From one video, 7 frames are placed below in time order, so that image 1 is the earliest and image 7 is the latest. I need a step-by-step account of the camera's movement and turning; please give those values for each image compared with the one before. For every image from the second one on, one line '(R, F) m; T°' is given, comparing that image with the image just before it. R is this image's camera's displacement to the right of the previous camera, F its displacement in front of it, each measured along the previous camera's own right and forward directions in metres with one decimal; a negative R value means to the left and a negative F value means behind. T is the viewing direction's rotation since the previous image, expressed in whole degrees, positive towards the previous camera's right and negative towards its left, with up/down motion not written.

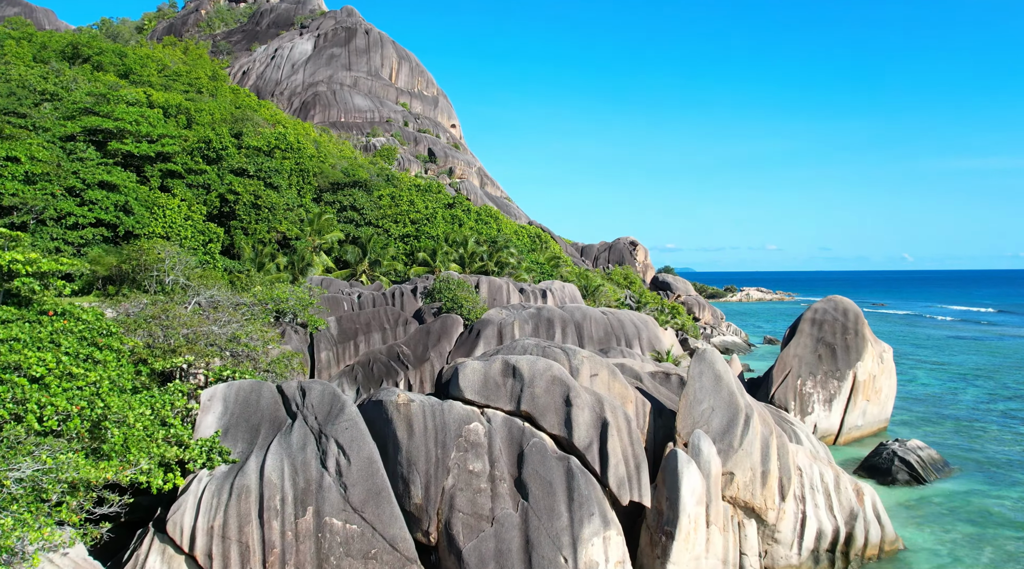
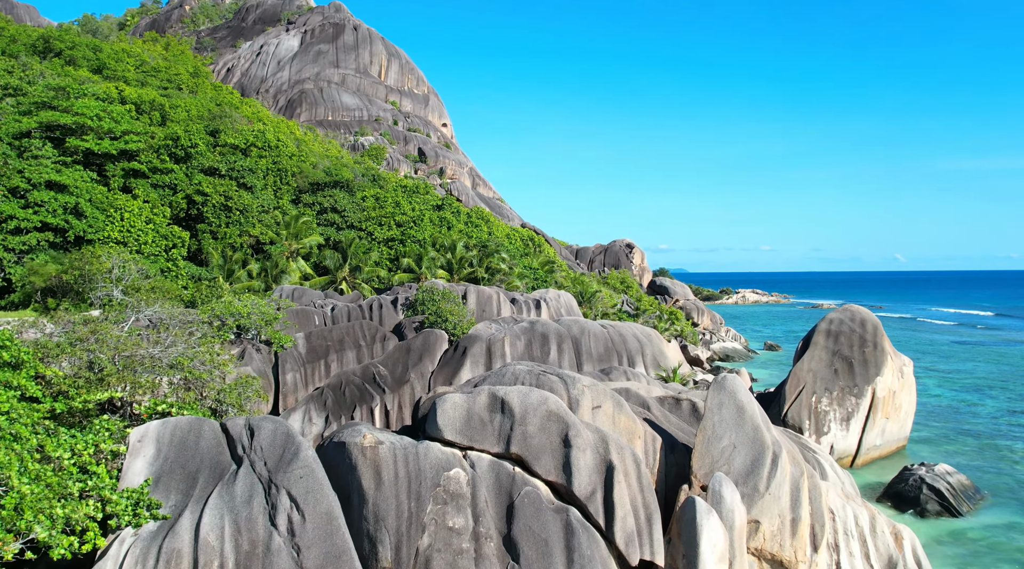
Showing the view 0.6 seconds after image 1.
(+0.1, +2.7) m; 0°
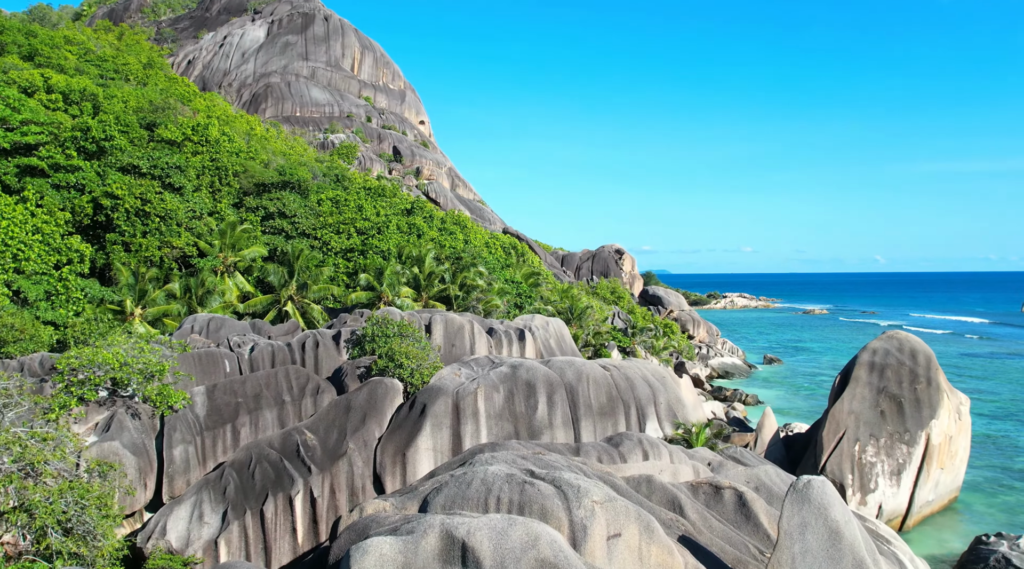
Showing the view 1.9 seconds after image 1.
(+0.2, +5.9) m; +1°
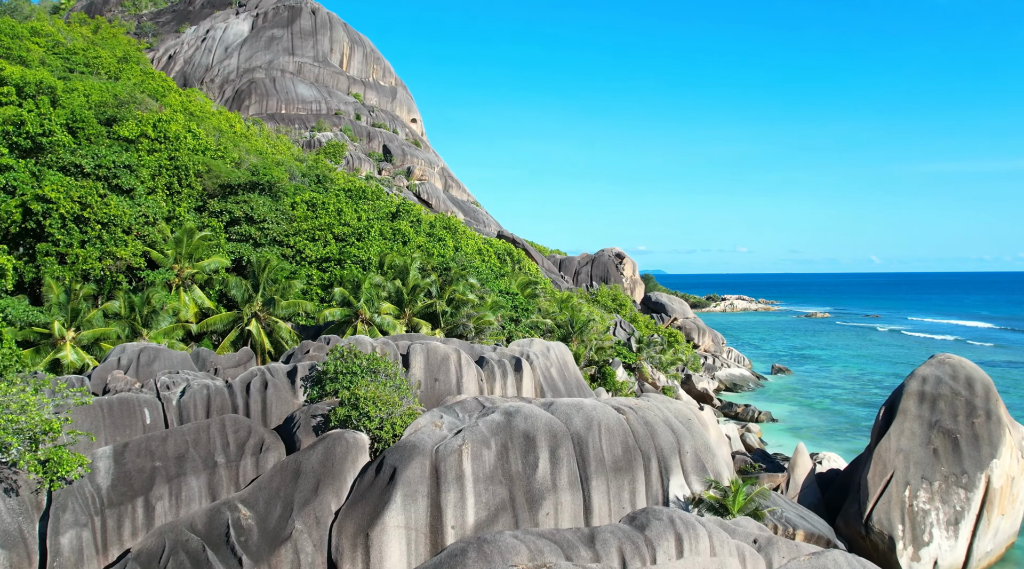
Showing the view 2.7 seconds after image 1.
(0.0, +3.7) m; 0°
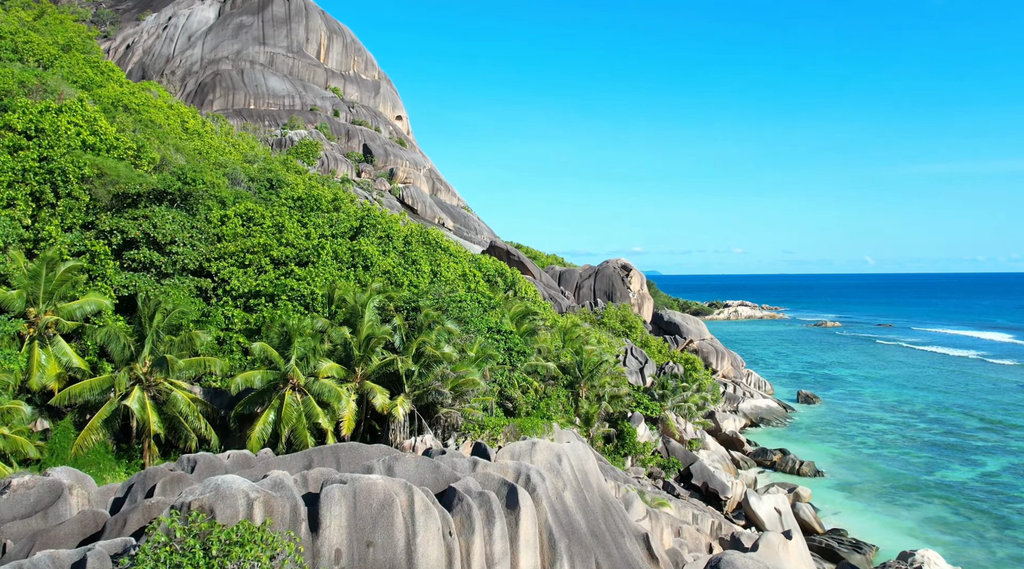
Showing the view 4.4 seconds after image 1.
(+0.1, +8.0) m; 0°
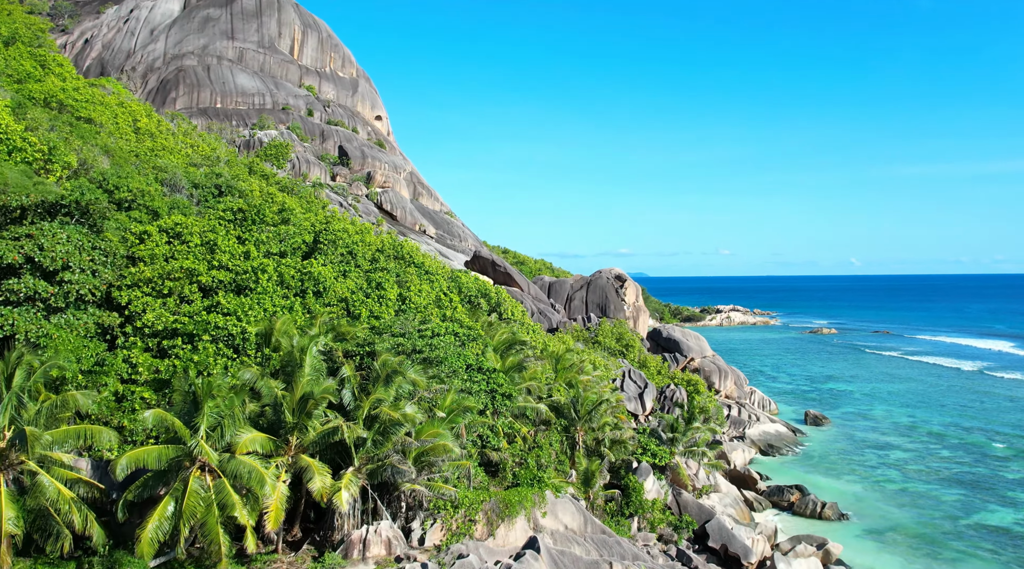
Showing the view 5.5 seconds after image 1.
(+0.1, +4.8) m; +1°
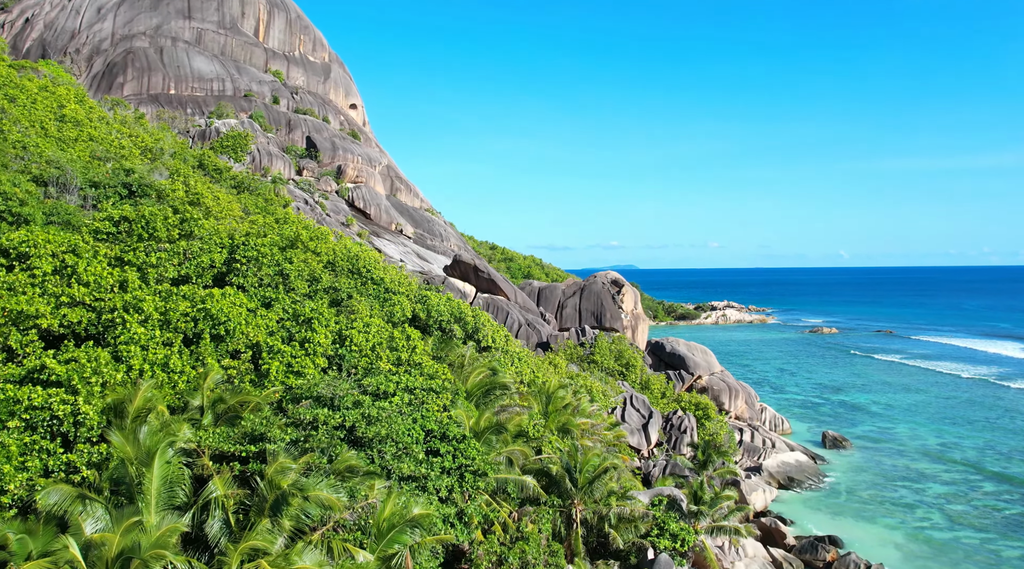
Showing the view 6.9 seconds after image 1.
(+0.3, +6.3) m; +1°
